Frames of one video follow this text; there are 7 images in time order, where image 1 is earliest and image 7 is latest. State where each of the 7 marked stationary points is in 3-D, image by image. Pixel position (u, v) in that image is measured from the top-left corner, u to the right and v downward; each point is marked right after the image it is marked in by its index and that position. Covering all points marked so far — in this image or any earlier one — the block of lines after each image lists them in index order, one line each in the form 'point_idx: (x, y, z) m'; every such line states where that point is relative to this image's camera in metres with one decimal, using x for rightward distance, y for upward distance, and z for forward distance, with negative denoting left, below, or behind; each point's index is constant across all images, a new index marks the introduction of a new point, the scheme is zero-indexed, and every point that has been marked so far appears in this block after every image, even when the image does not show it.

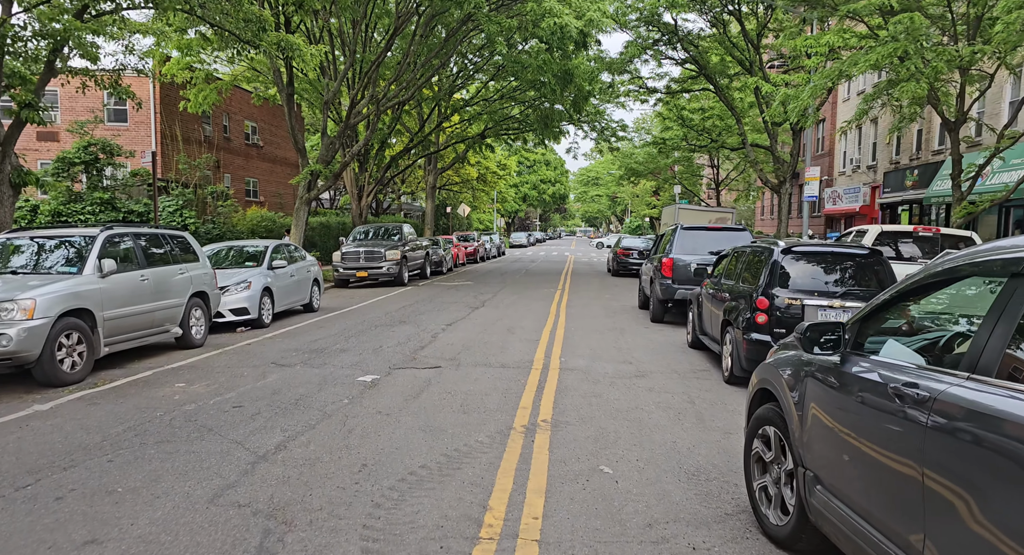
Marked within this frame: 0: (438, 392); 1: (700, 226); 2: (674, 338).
0: (-0.7, -1.1, +6.7) m
1: (+3.3, +0.9, +12.1) m
2: (+2.5, -0.9, +10.5) m
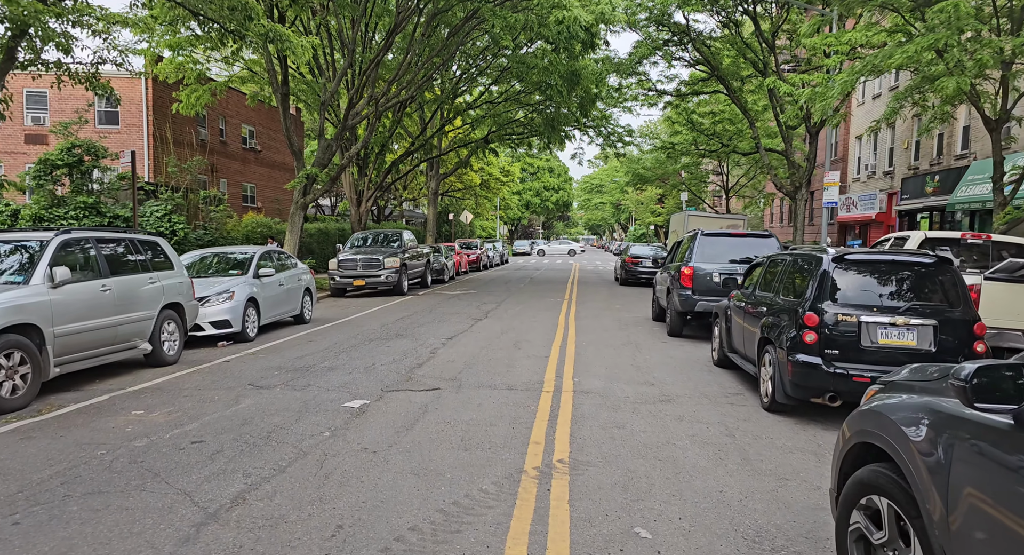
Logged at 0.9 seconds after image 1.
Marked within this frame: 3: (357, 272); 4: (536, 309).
0: (-0.6, -1.2, +5.8) m
1: (+3.4, +0.7, +11.2) m
2: (+2.6, -1.1, +9.6) m
3: (-4.2, +0.2, +18.5) m
4: (+0.6, -0.7, +15.8) m
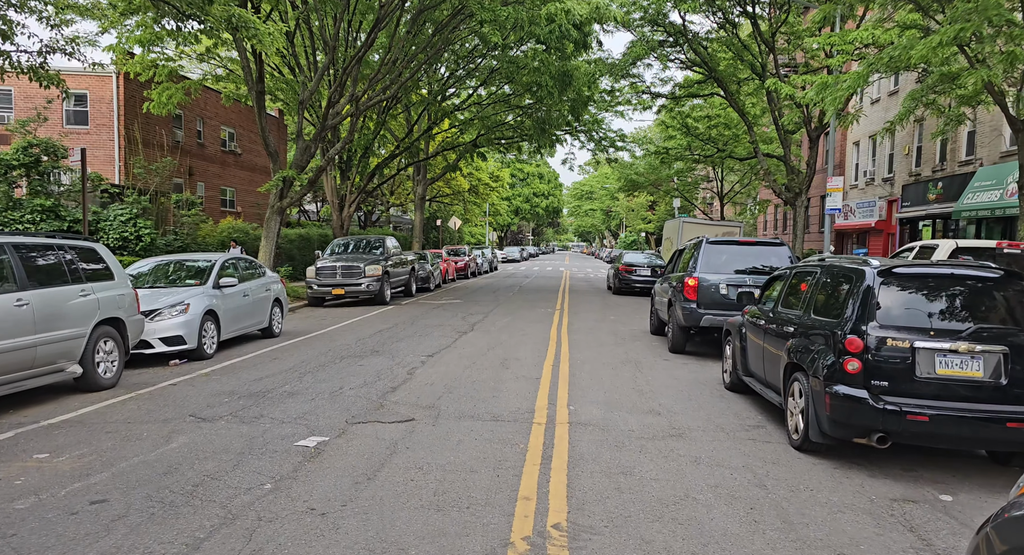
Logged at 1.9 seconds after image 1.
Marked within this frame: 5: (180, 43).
0: (-0.7, -1.3, +4.8) m
1: (+3.3, +0.6, +10.2) m
2: (+2.4, -1.2, +8.7) m
3: (-4.5, -0.1, +17.5) m
4: (+0.3, -0.9, +14.8) m
5: (-8.8, +6.2, +18.3) m
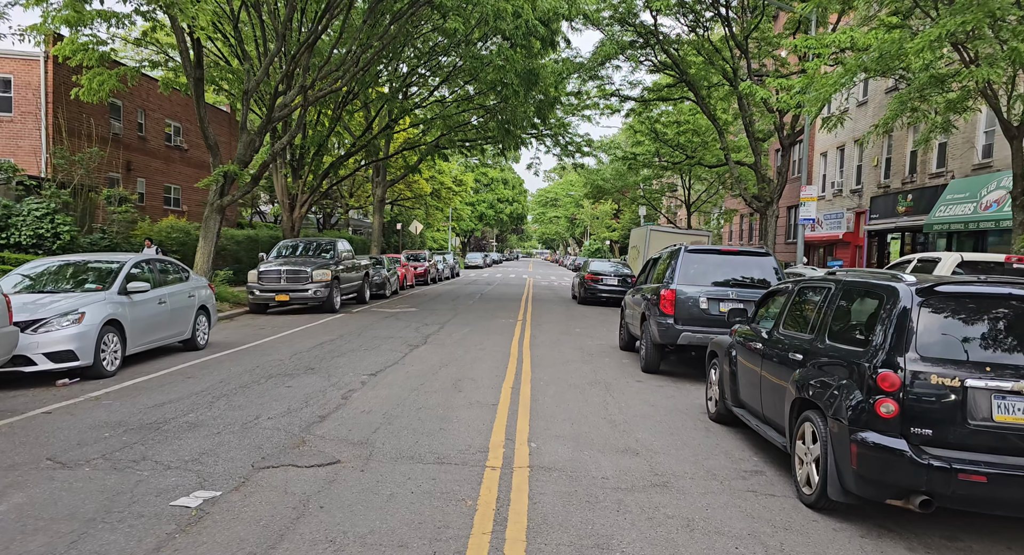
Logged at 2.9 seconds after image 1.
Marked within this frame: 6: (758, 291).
0: (-1.0, -1.4, +3.6) m
1: (+2.7, +0.4, +9.3) m
2: (+1.9, -1.4, +7.7) m
3: (-5.4, -0.2, +16.1) m
4: (-0.5, -1.1, +13.7) m
5: (-9.7, +6.1, +16.7) m
6: (+3.2, -0.2, +8.9) m
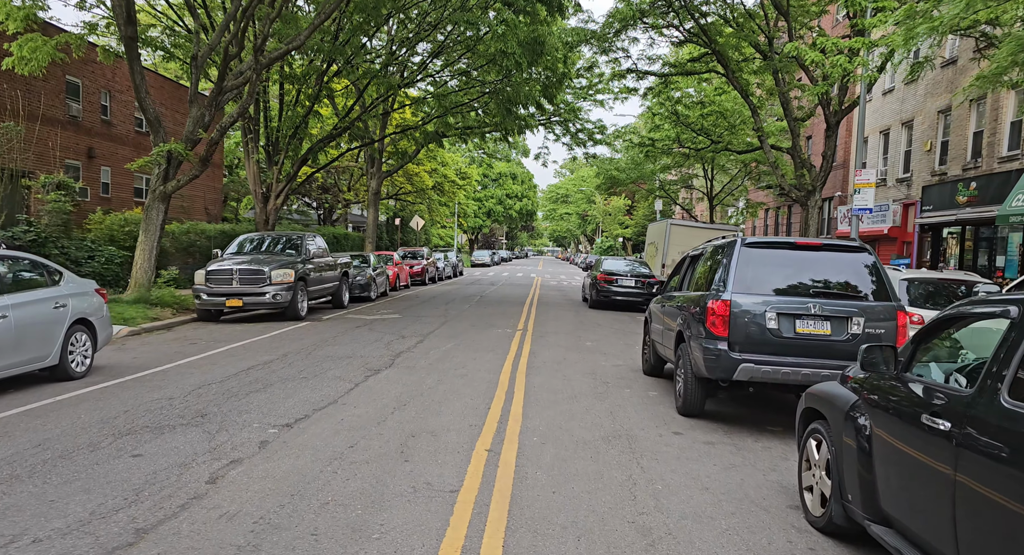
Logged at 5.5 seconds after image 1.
0: (-1.3, -1.4, +0.9) m
1: (+2.5, +0.3, +6.5) m
2: (+1.7, -1.4, +4.9) m
3: (-5.5, -0.2, +13.5) m
4: (-0.6, -1.1, +11.0) m
5: (-9.7, +6.1, +14.1) m
6: (+3.0, -0.2, +6.2) m
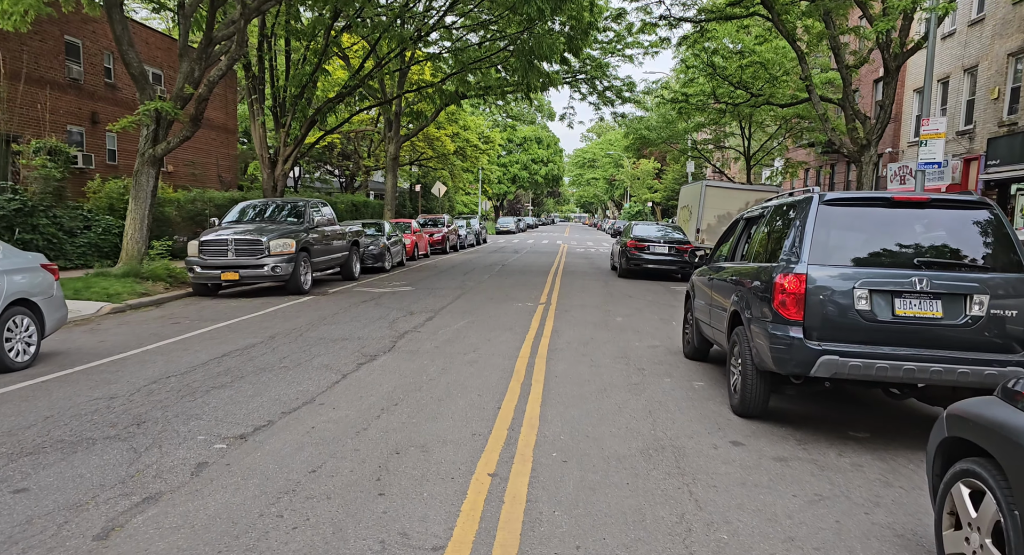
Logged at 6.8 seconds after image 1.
0: (-1.4, -1.5, -0.3) m
1: (+2.6, +0.6, +5.1) m
2: (+1.8, -1.3, +3.6) m
3: (-5.1, +0.3, +12.4) m
4: (-0.3, -0.7, +9.7) m
5: (-9.4, +6.6, +12.8) m
6: (+3.1, 0.0, +4.7) m
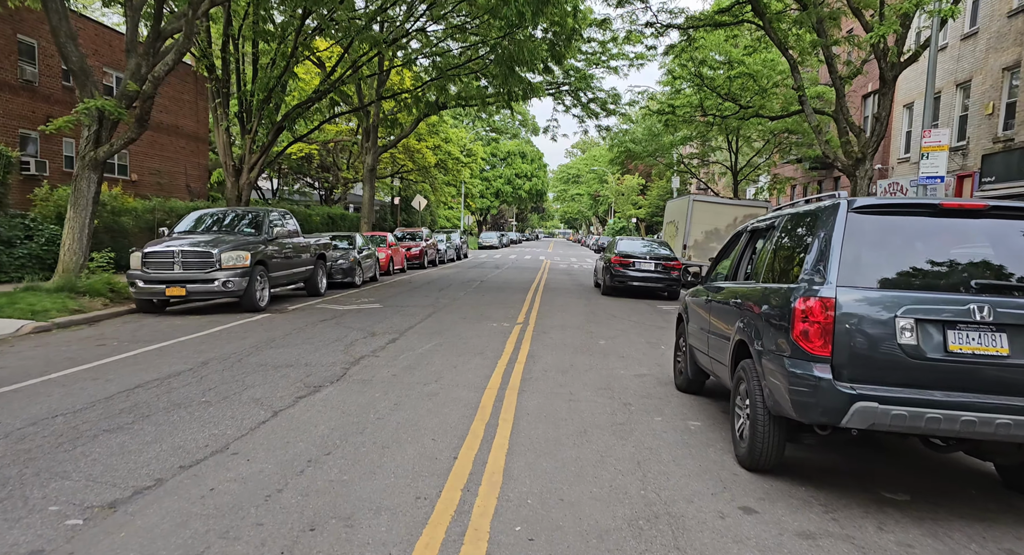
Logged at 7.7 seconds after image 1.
0: (-1.5, -1.5, -1.4) m
1: (+2.4, +0.4, +4.1) m
2: (+1.5, -1.4, +2.6) m
3: (-5.5, +0.1, +11.2) m
4: (-0.7, -0.9, +8.7) m
5: (-9.7, +6.4, +11.8) m
6: (+2.9, -0.1, +3.8) m
